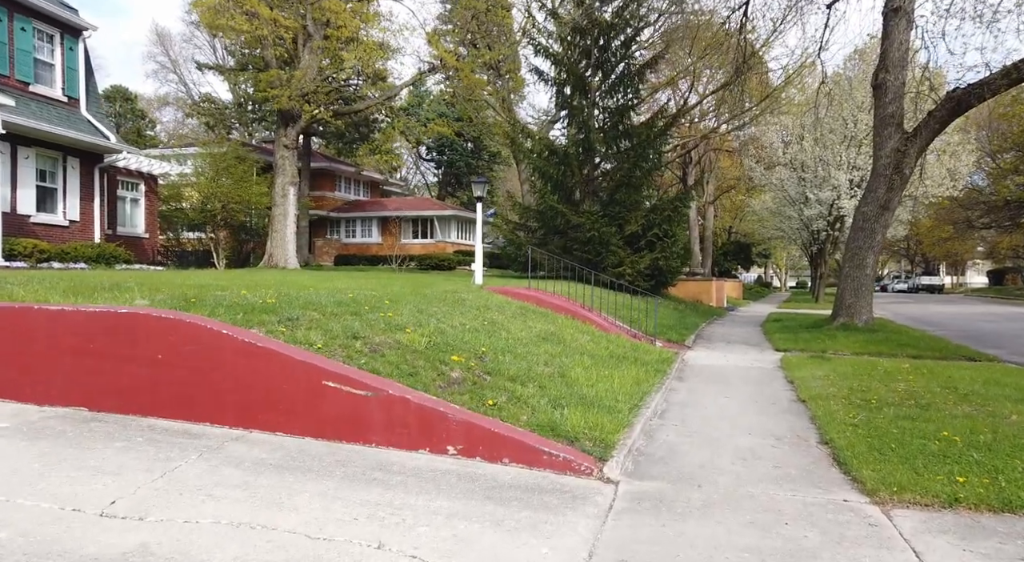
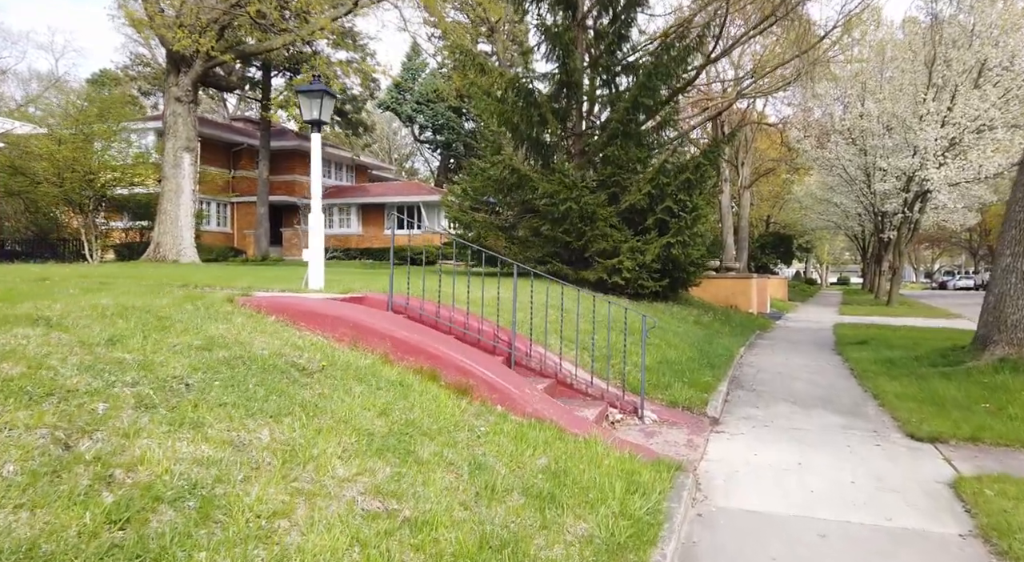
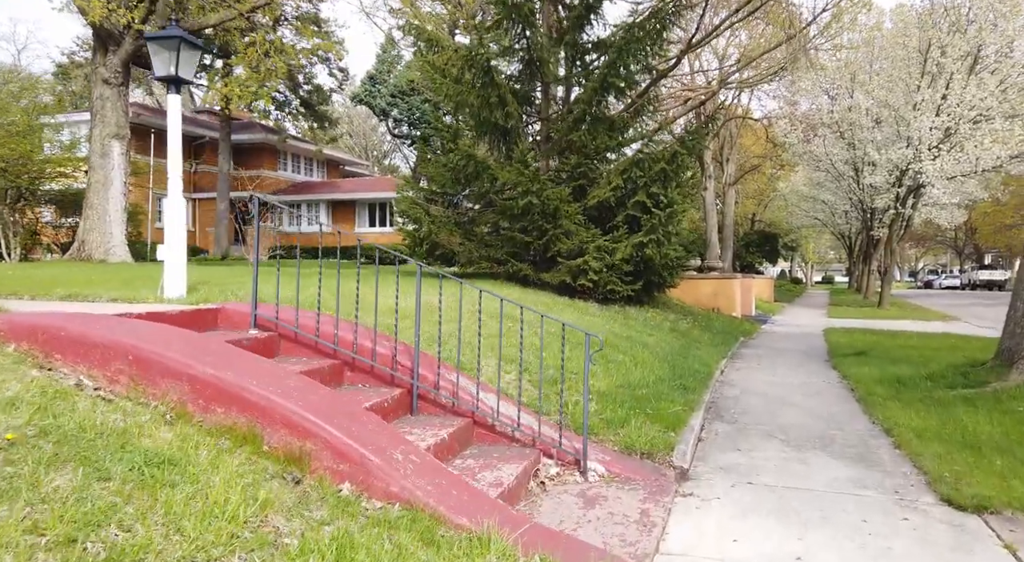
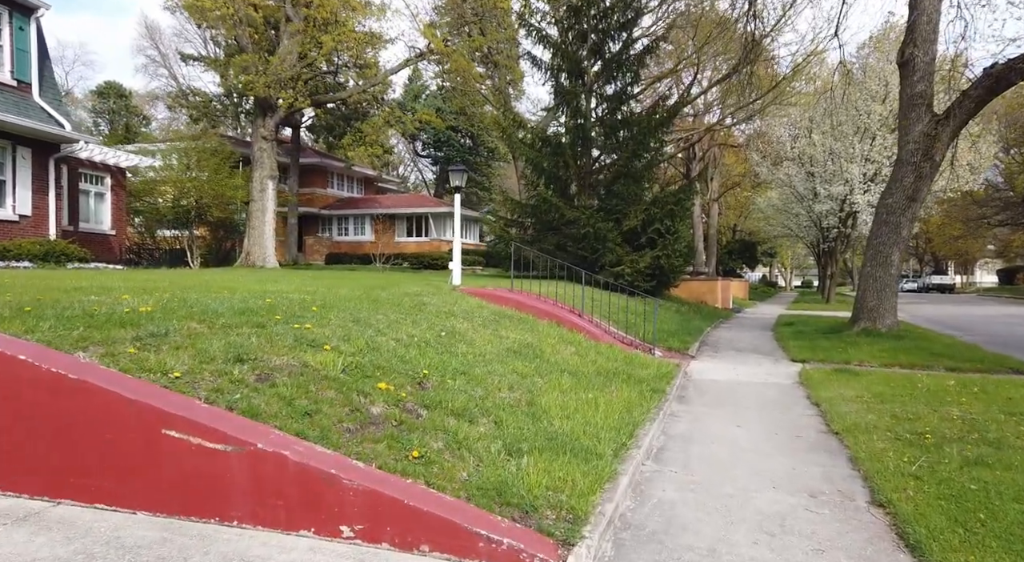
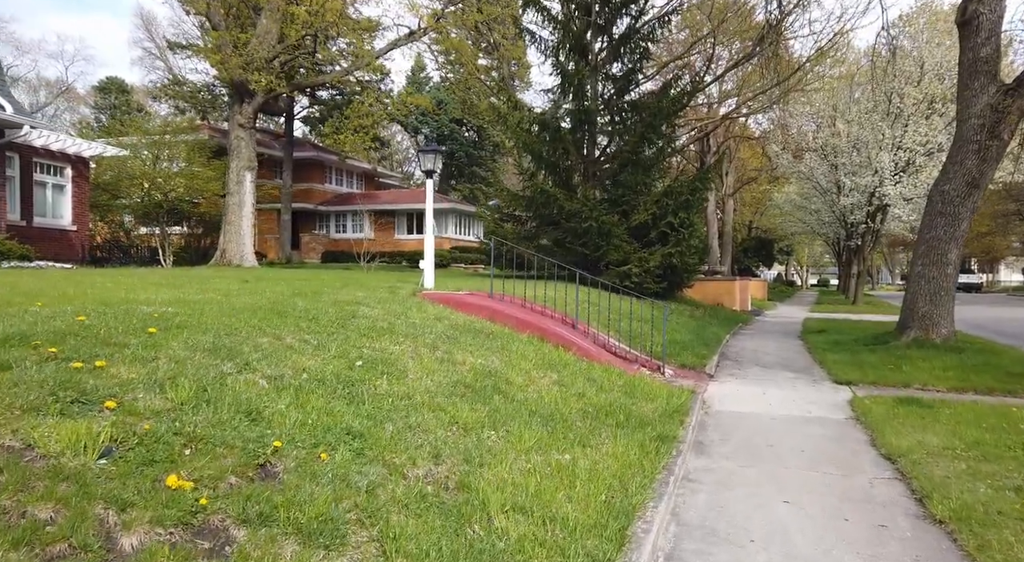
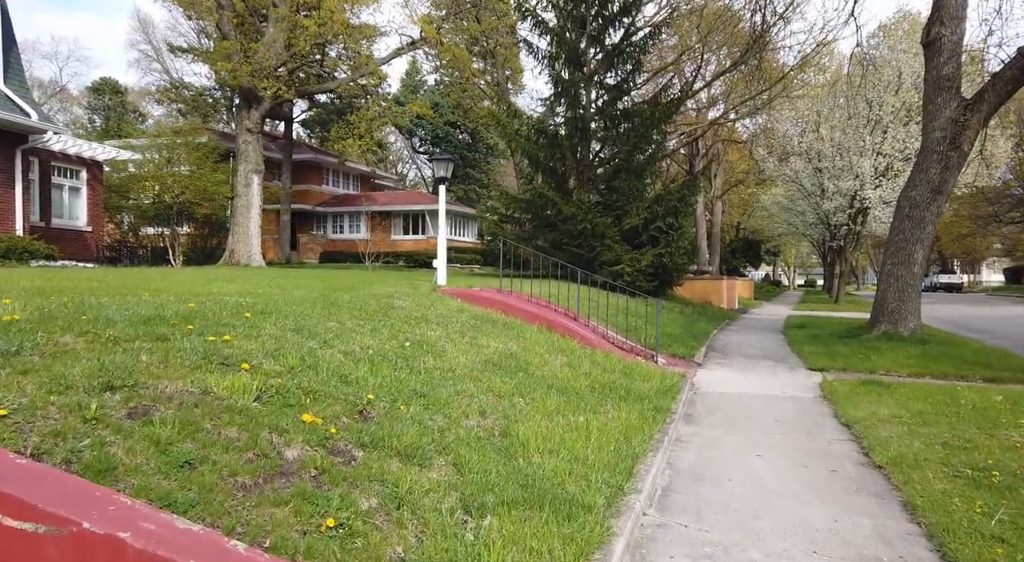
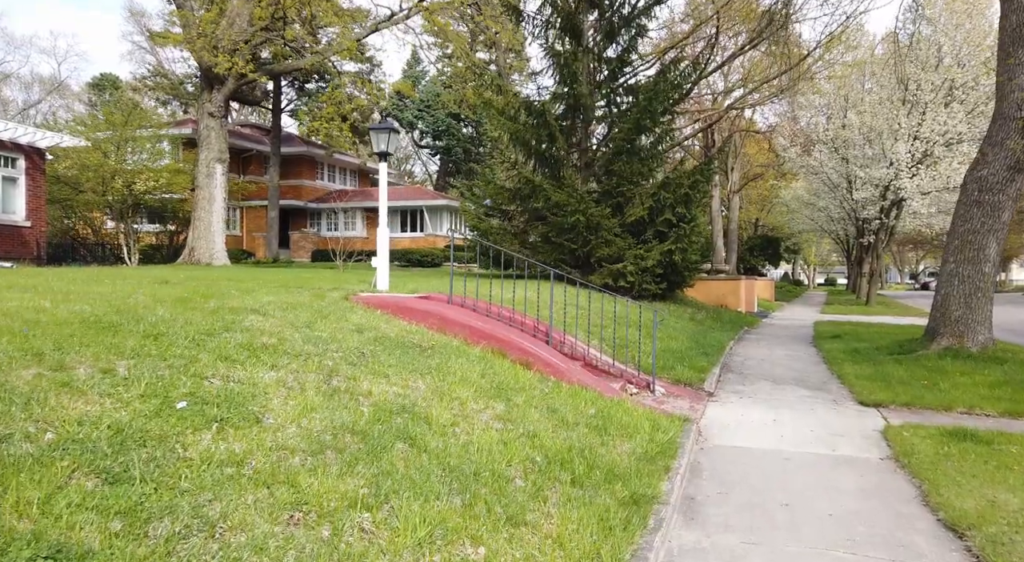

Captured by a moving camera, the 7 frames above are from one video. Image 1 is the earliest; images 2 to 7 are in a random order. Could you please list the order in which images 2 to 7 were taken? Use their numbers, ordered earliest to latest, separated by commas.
4, 6, 5, 7, 2, 3
